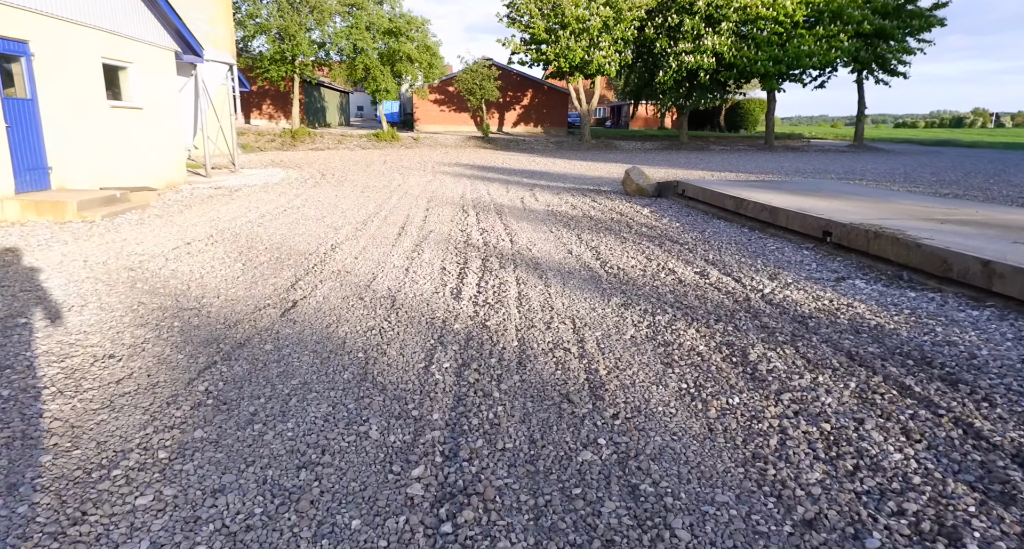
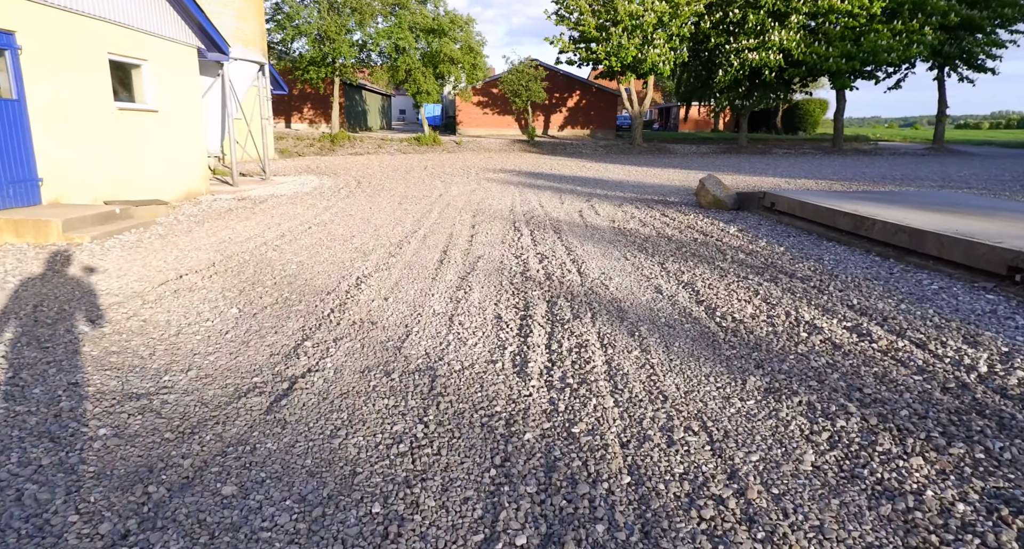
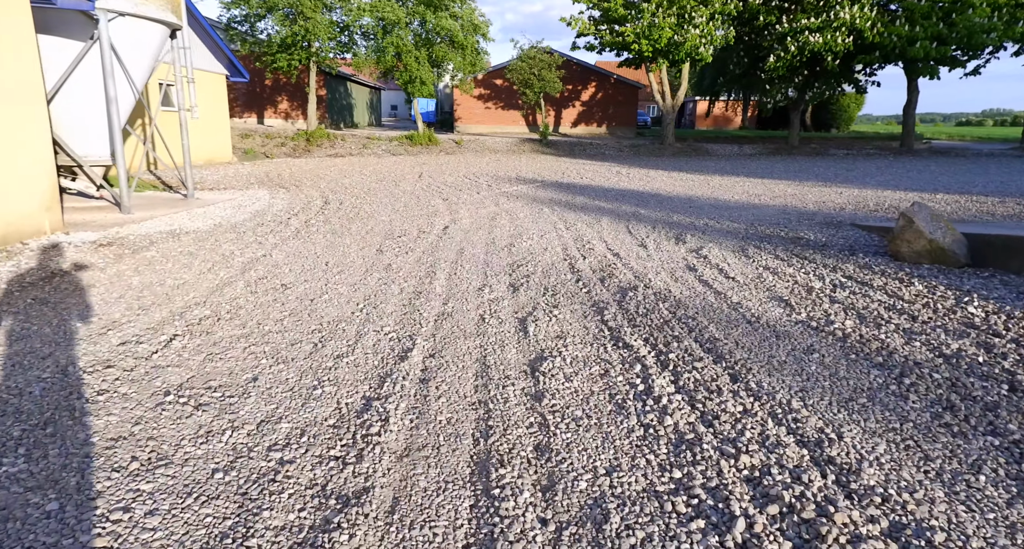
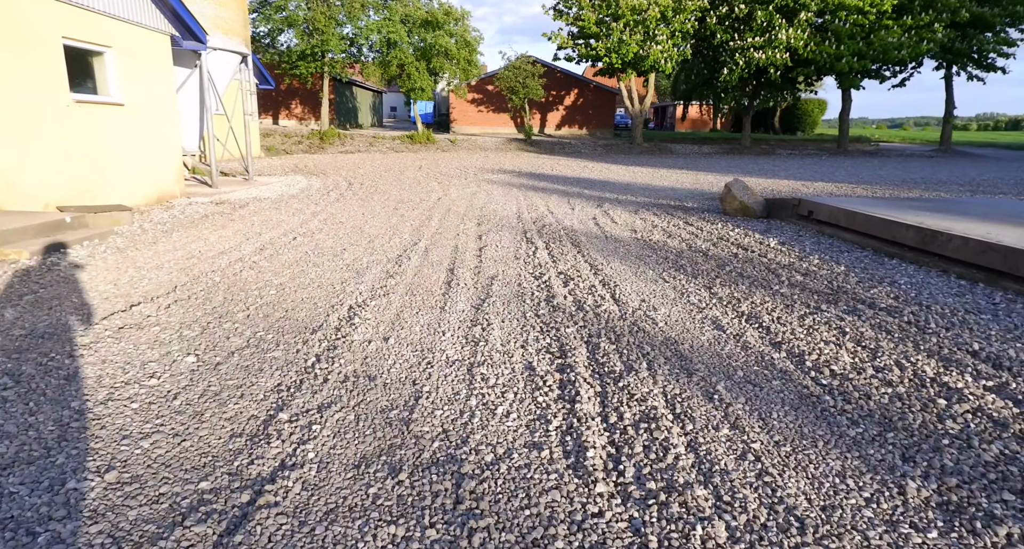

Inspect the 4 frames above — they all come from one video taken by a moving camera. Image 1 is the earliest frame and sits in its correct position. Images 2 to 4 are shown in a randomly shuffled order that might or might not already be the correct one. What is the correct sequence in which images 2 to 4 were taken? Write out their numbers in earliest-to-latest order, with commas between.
2, 4, 3
